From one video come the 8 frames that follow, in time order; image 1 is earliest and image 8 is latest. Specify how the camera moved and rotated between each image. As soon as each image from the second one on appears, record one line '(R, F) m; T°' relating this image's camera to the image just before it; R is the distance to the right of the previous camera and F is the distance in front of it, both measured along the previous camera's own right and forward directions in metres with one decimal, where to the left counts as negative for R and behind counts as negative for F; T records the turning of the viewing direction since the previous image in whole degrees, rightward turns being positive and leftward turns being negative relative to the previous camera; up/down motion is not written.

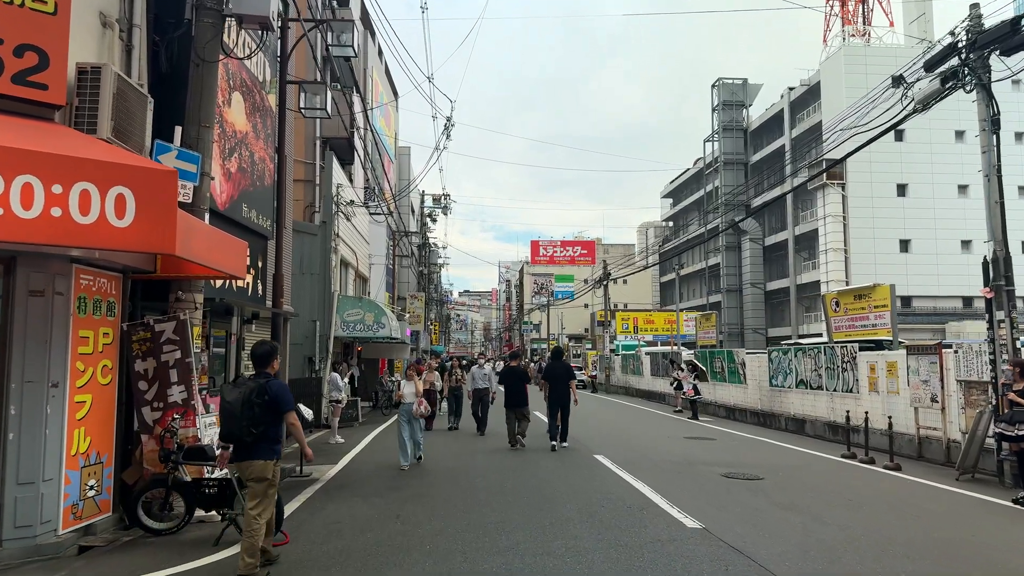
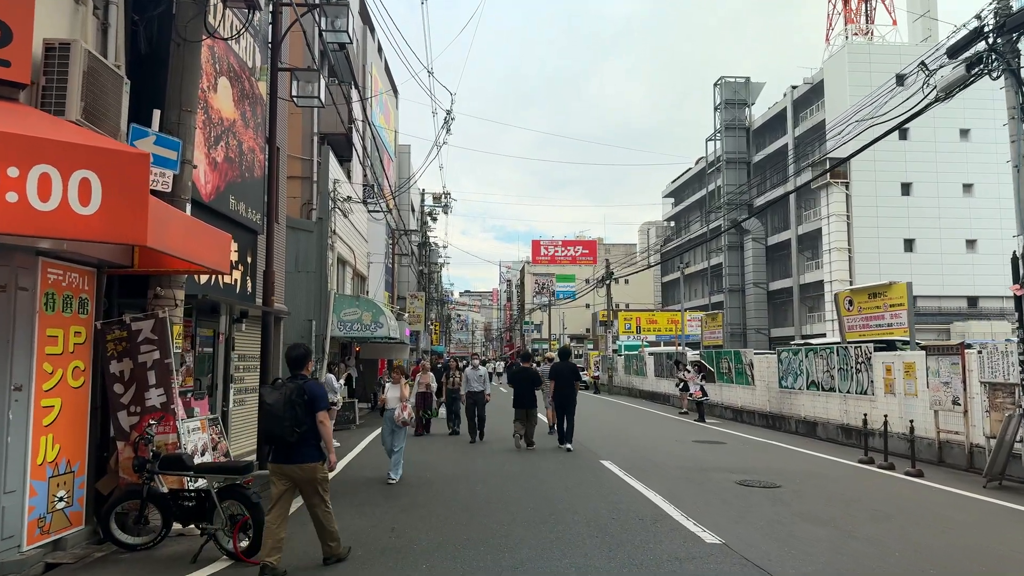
(0.0, +0.5) m; 0°
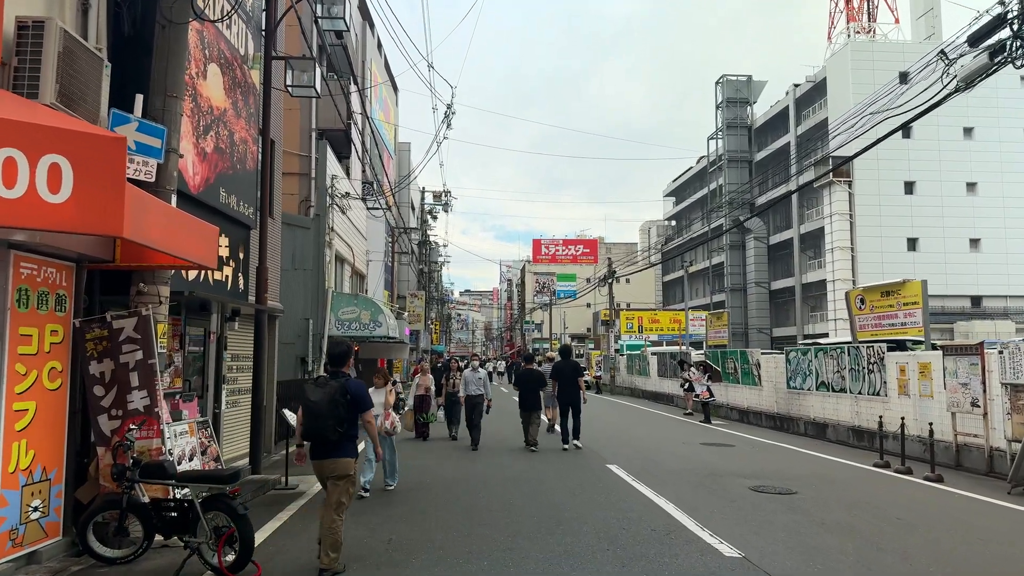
(0.0, +0.4) m; 0°
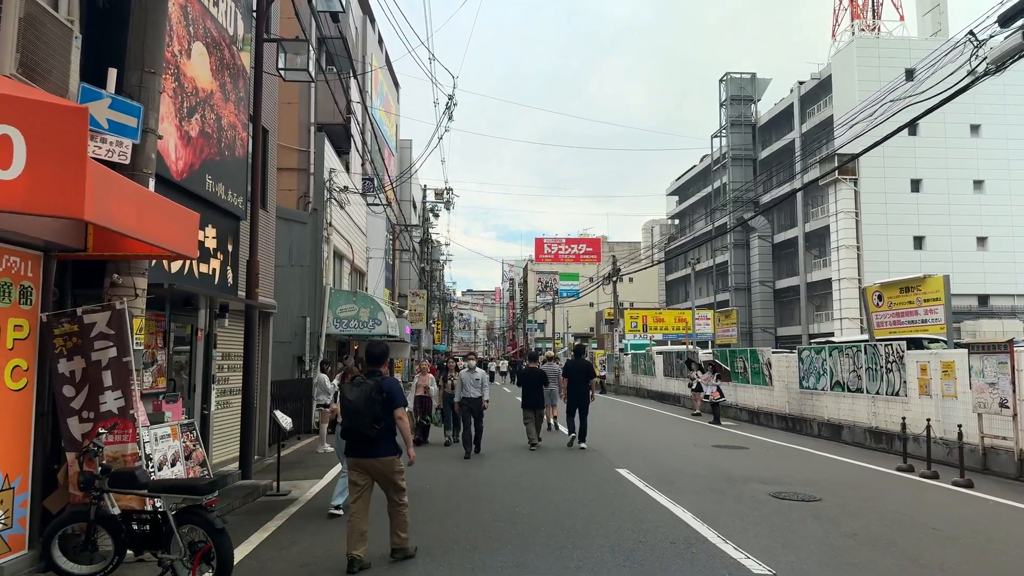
(0.0, +0.6) m; 0°
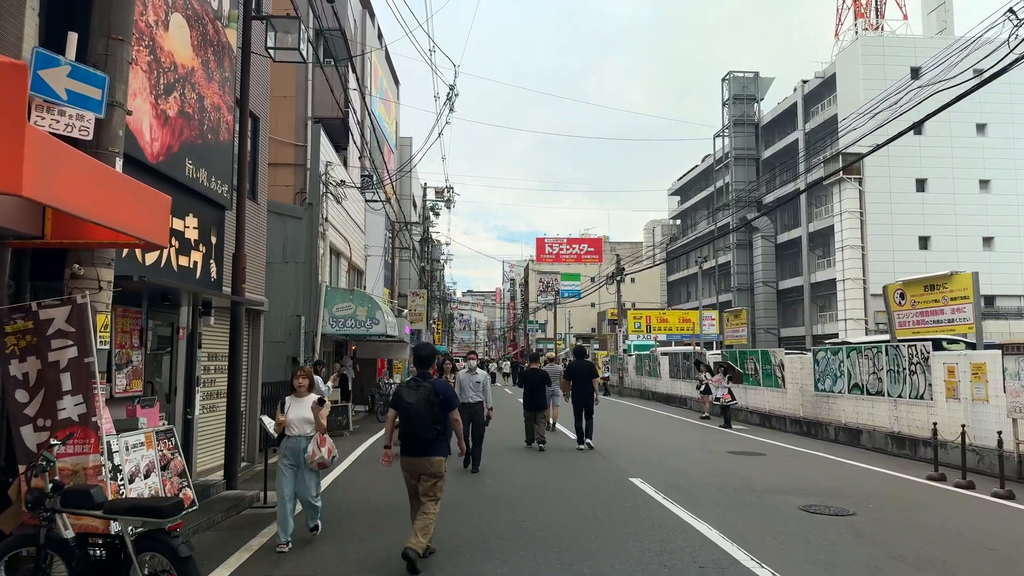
(-0.1, +0.7) m; 0°
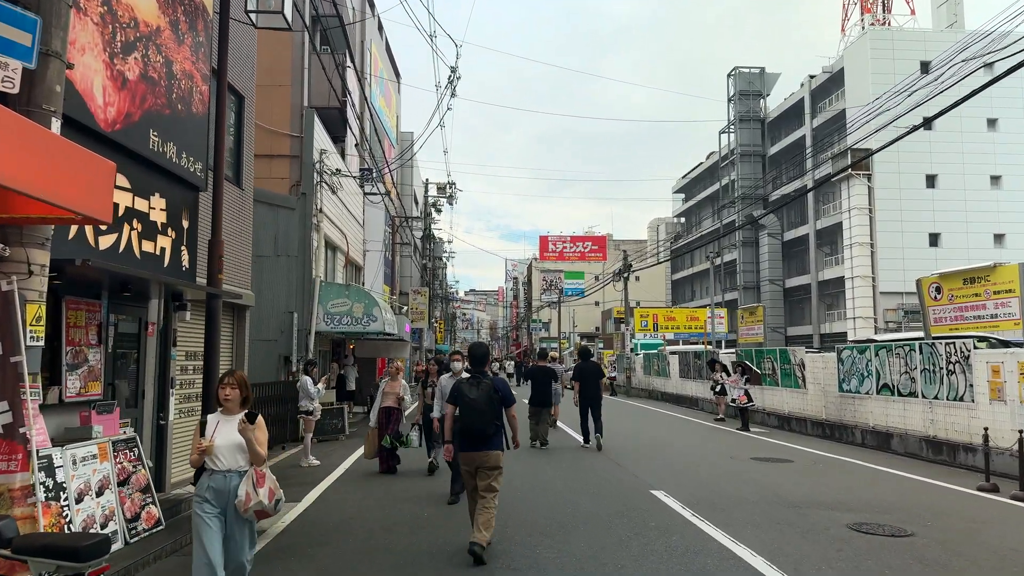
(-0.1, +1.0) m; 0°
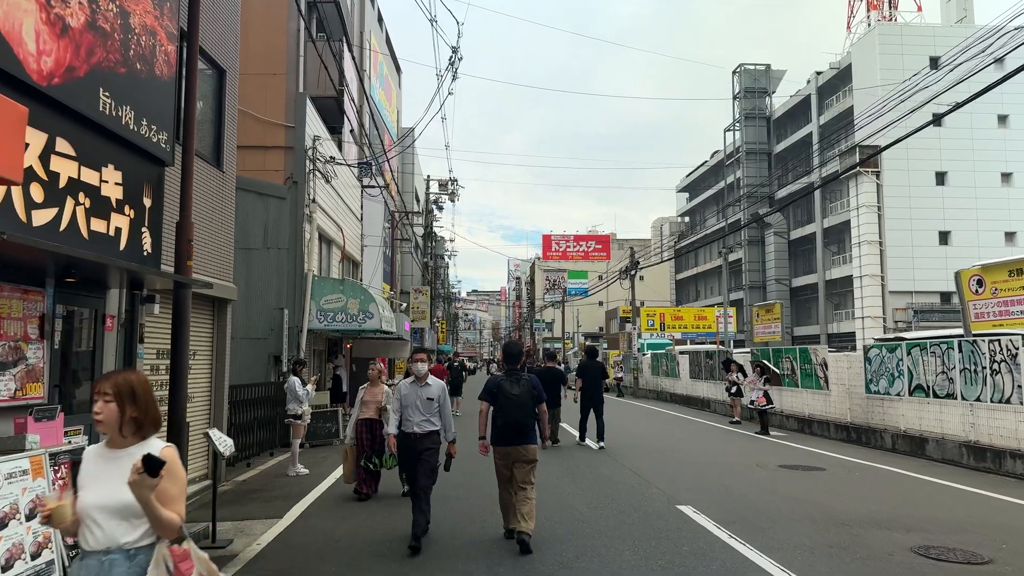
(-0.1, +1.0) m; 0°
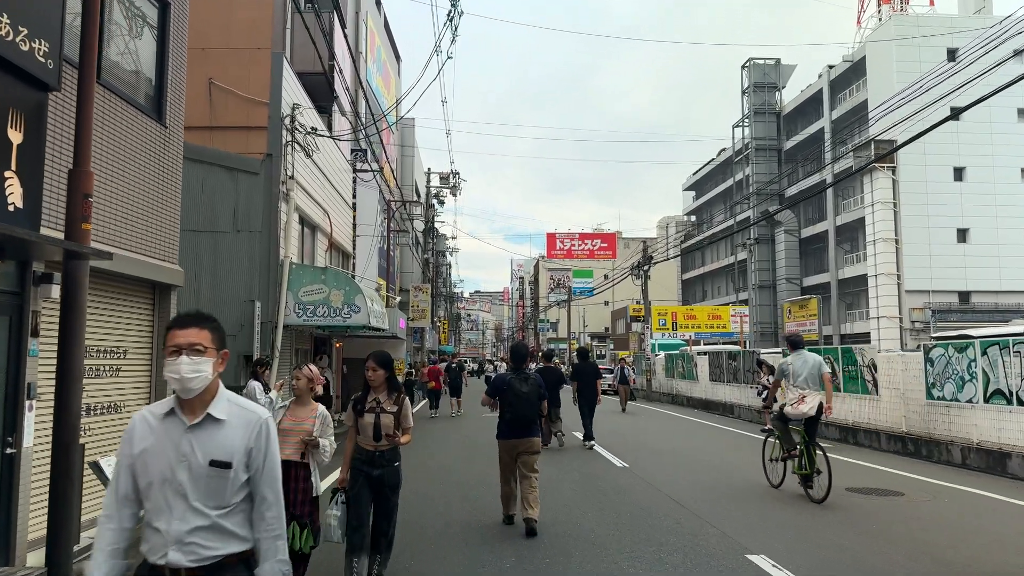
(-0.1, +1.9) m; 0°
